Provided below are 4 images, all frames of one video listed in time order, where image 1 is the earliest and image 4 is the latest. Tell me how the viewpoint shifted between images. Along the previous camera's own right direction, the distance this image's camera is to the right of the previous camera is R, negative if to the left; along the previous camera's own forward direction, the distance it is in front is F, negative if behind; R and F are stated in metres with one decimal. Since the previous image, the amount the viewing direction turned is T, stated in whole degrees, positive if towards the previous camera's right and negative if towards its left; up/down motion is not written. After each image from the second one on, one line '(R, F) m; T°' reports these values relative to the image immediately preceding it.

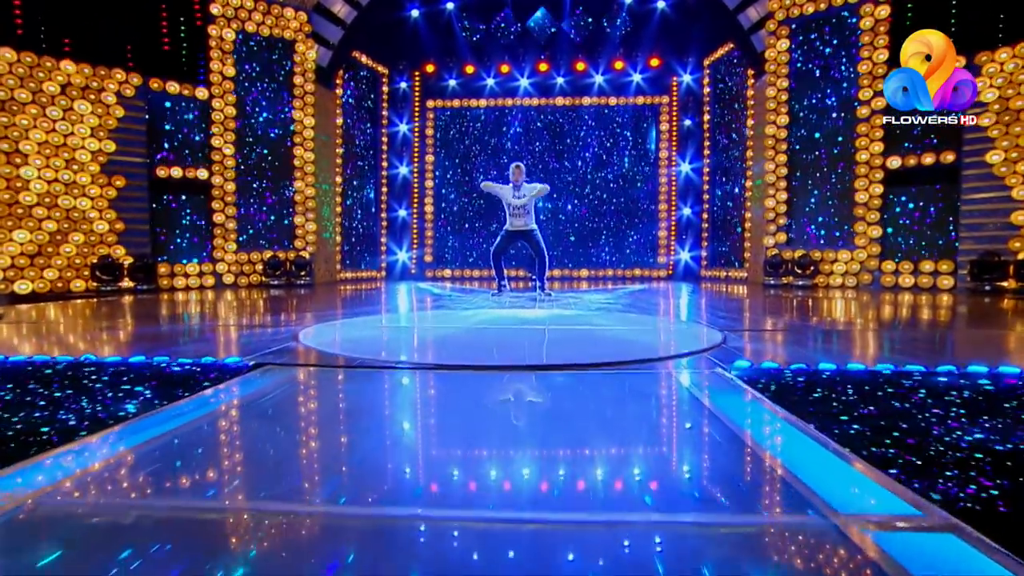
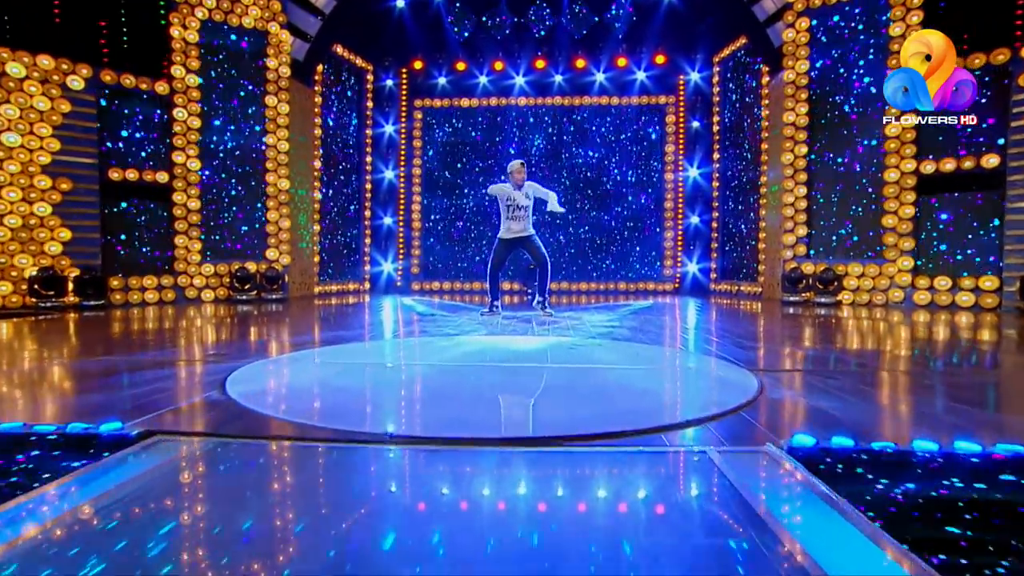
(+0.1, +0.6) m; 0°
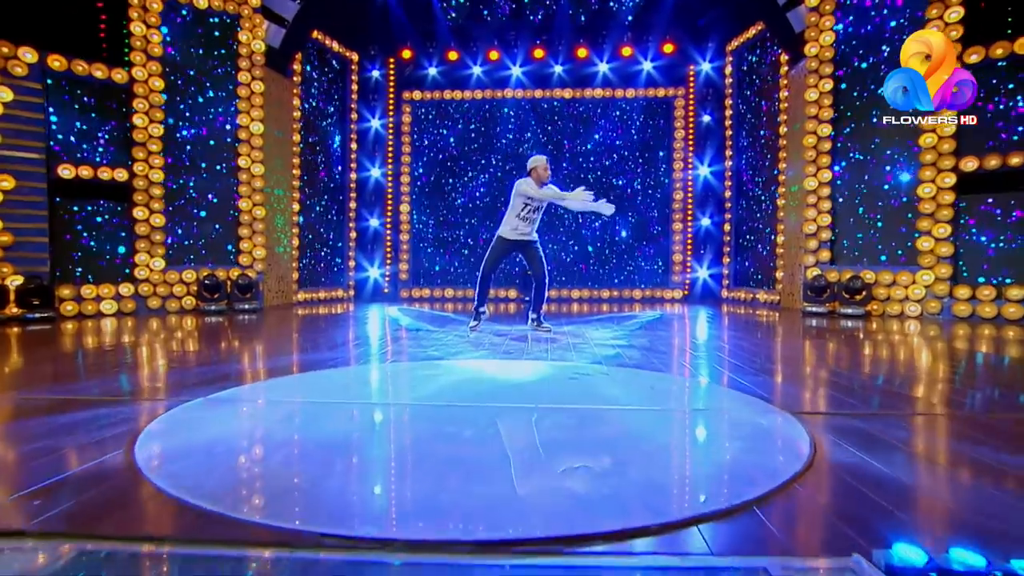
(+0.1, +0.5) m; 0°
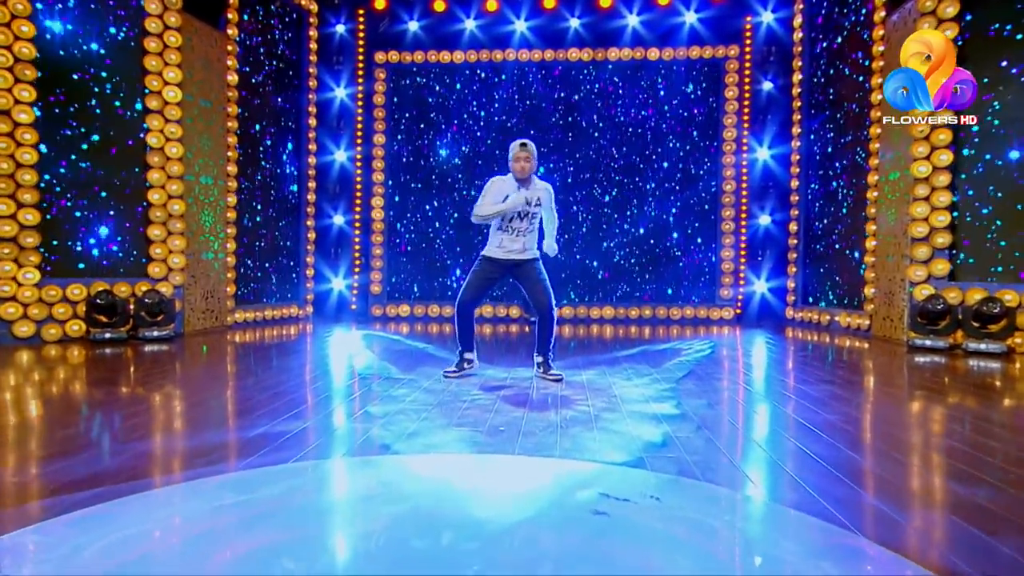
(+0.1, +1.5) m; -1°
